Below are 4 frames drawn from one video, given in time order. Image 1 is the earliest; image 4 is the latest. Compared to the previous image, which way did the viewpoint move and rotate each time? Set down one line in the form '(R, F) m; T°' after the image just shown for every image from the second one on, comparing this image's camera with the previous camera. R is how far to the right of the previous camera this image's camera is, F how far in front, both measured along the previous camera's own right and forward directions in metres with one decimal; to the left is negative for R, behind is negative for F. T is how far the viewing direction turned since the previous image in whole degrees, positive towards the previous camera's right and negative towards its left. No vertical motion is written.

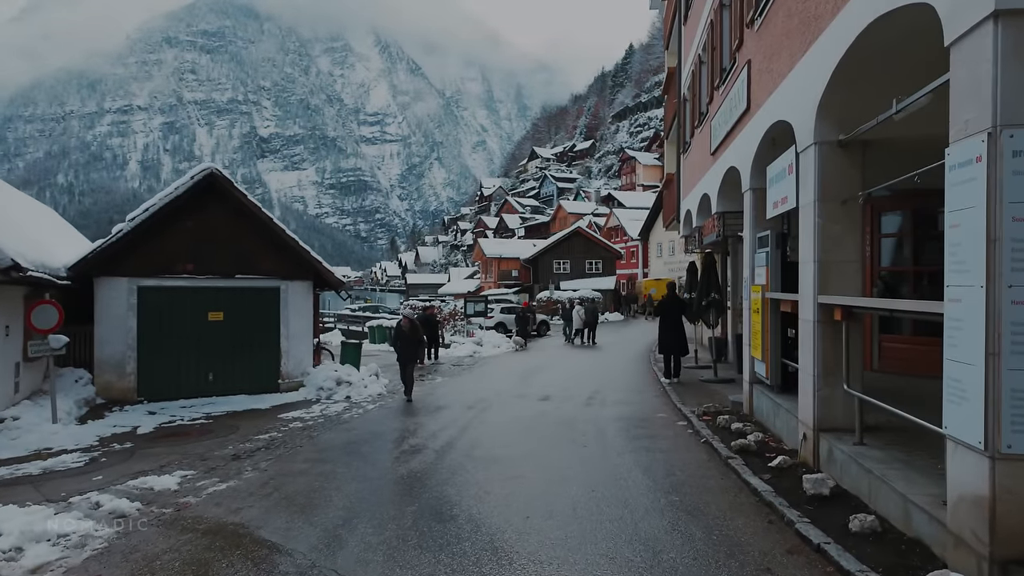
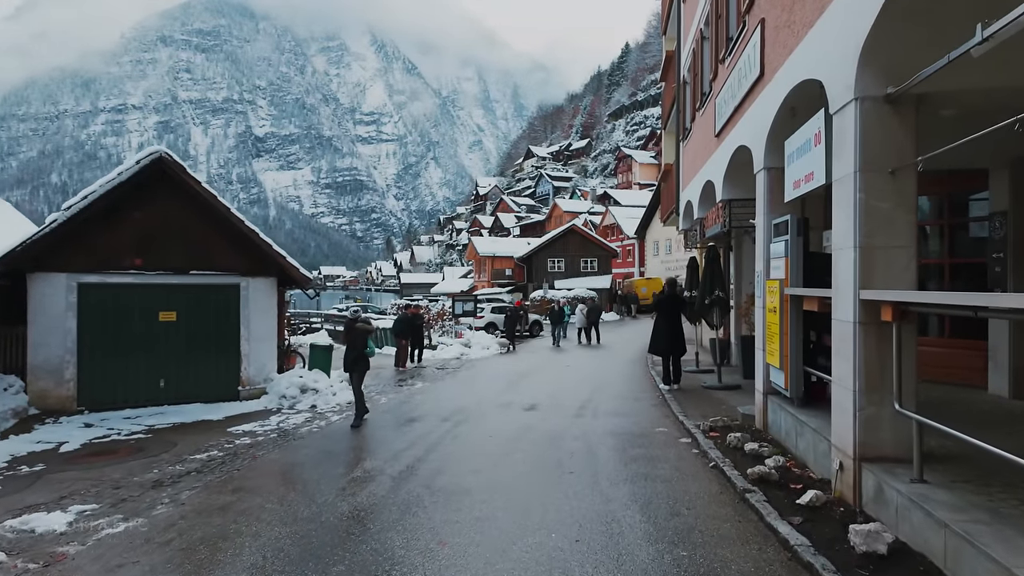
(+0.3, +1.4) m; 0°
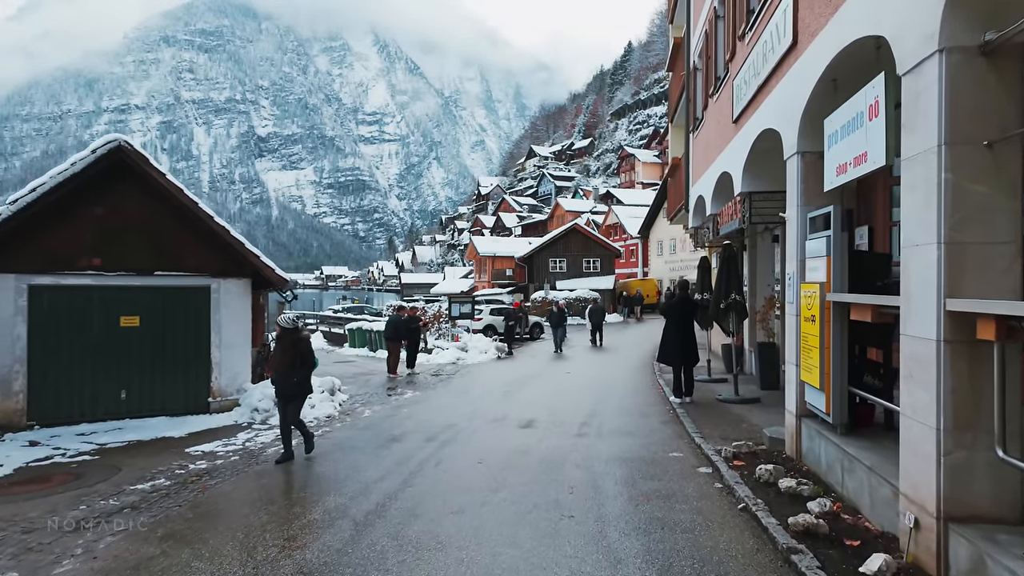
(+0.1, +1.2) m; 0°
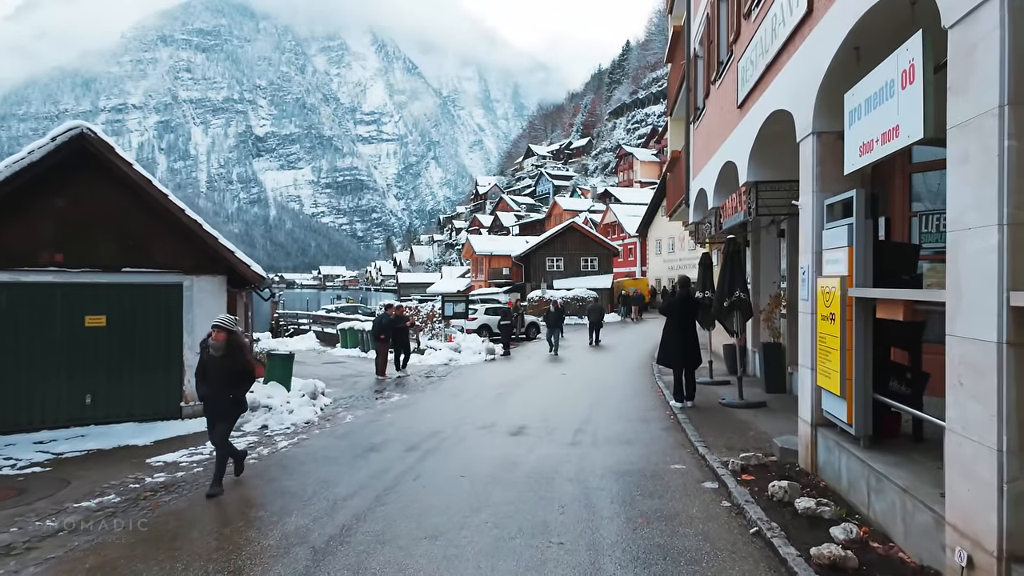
(+0.2, +0.7) m; 0°
